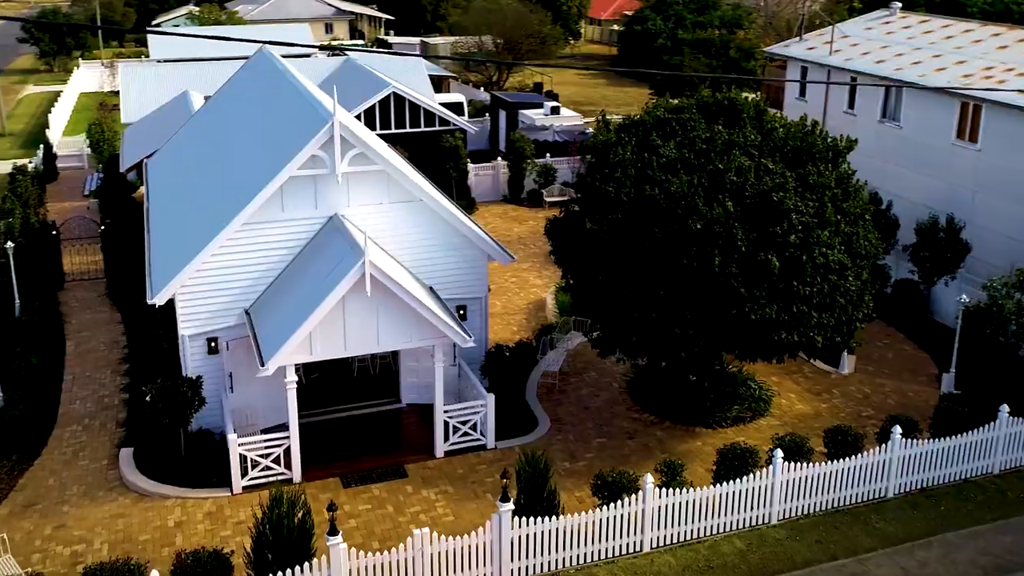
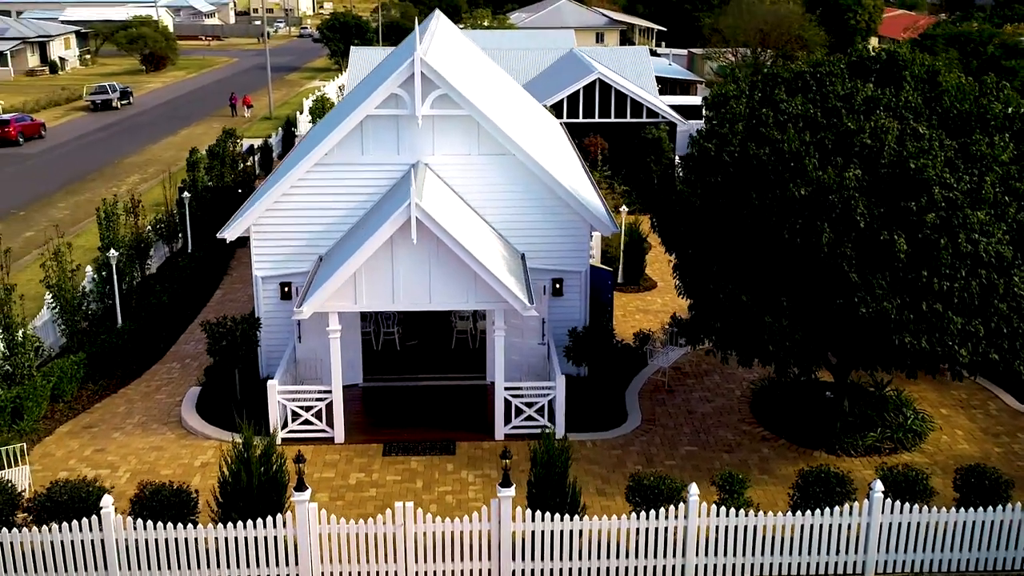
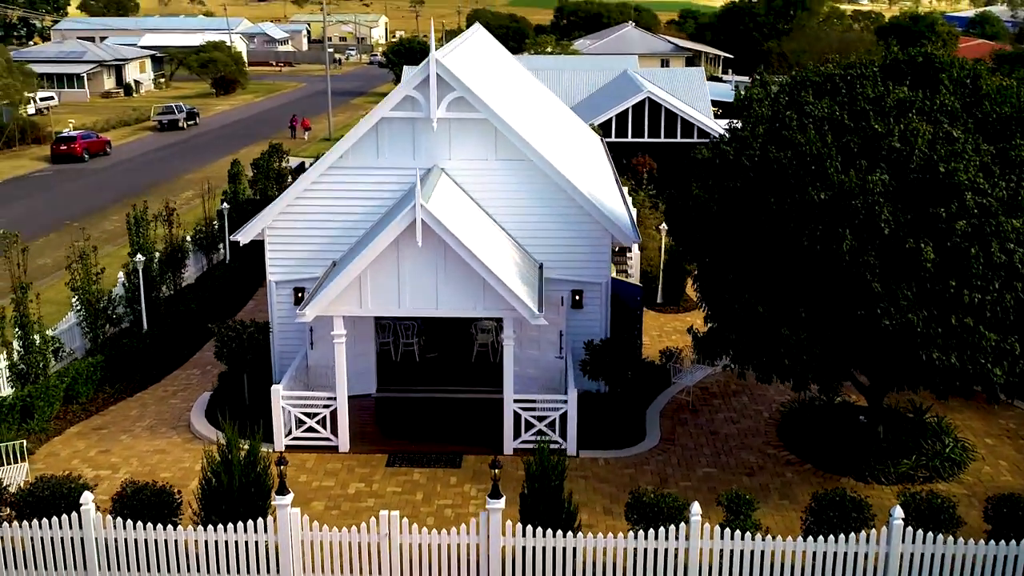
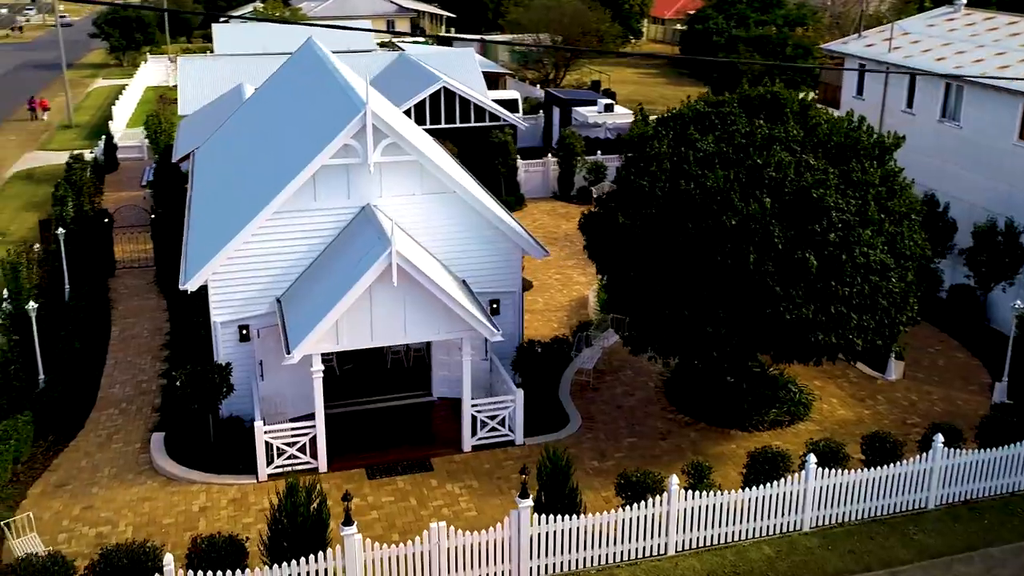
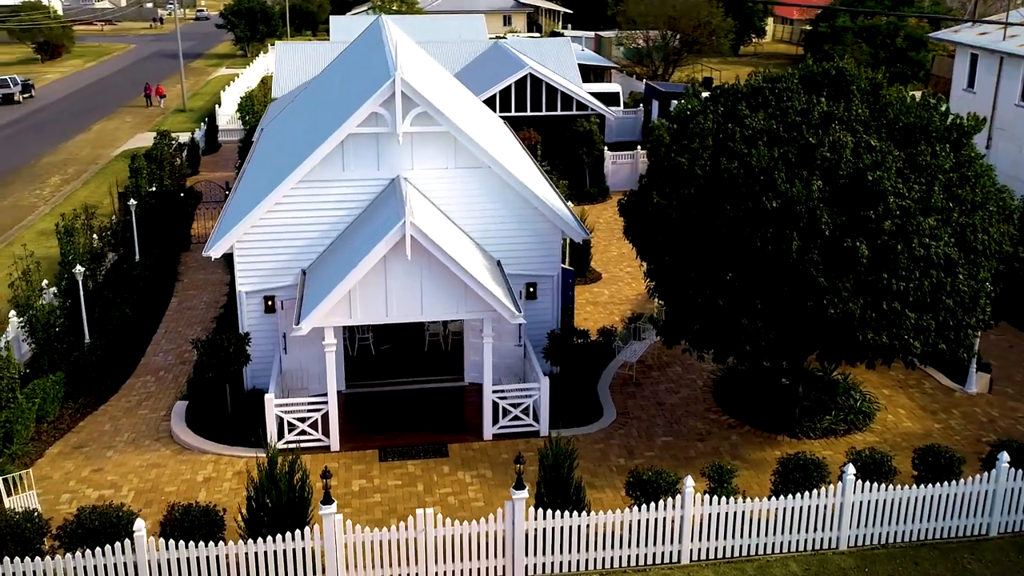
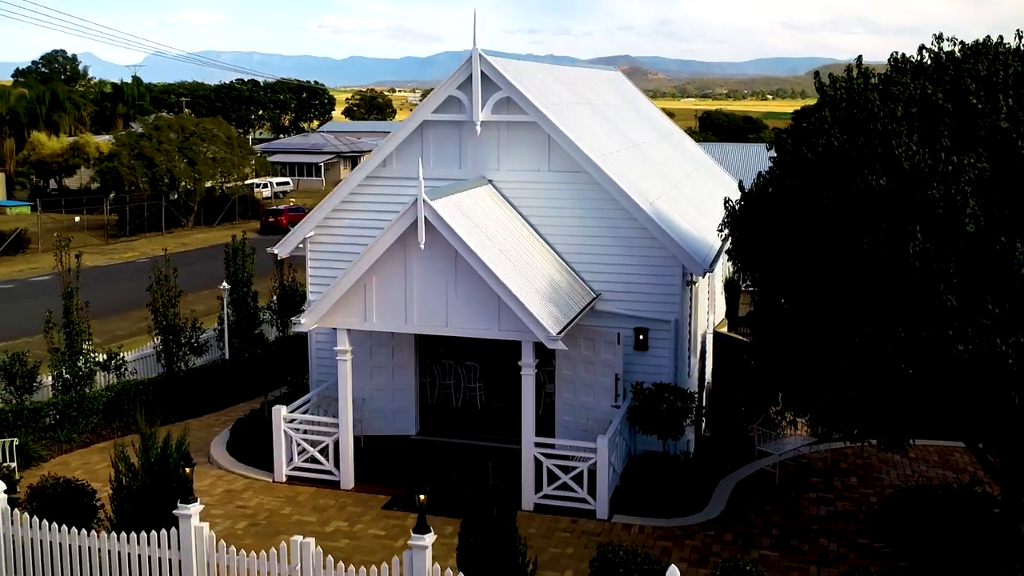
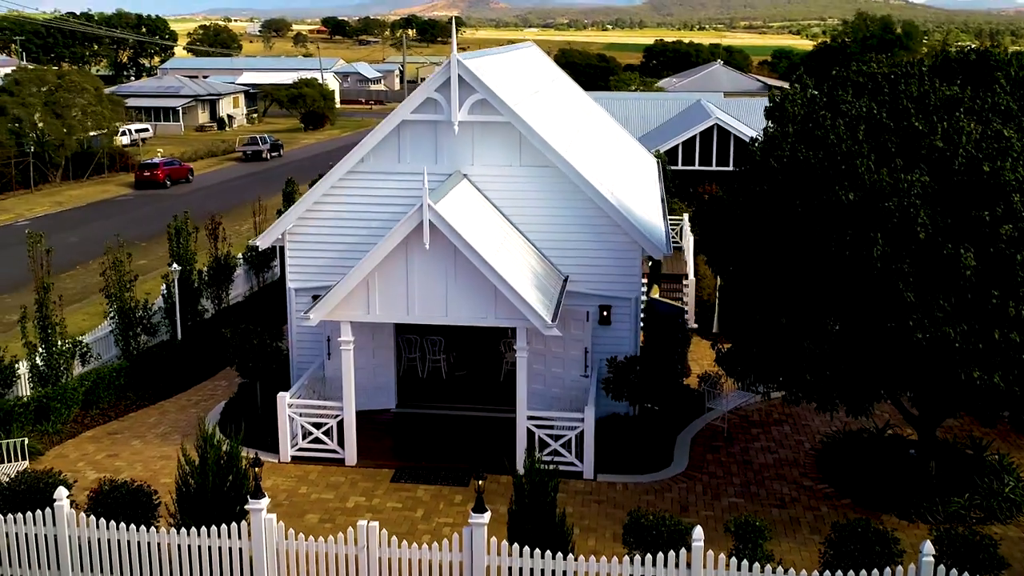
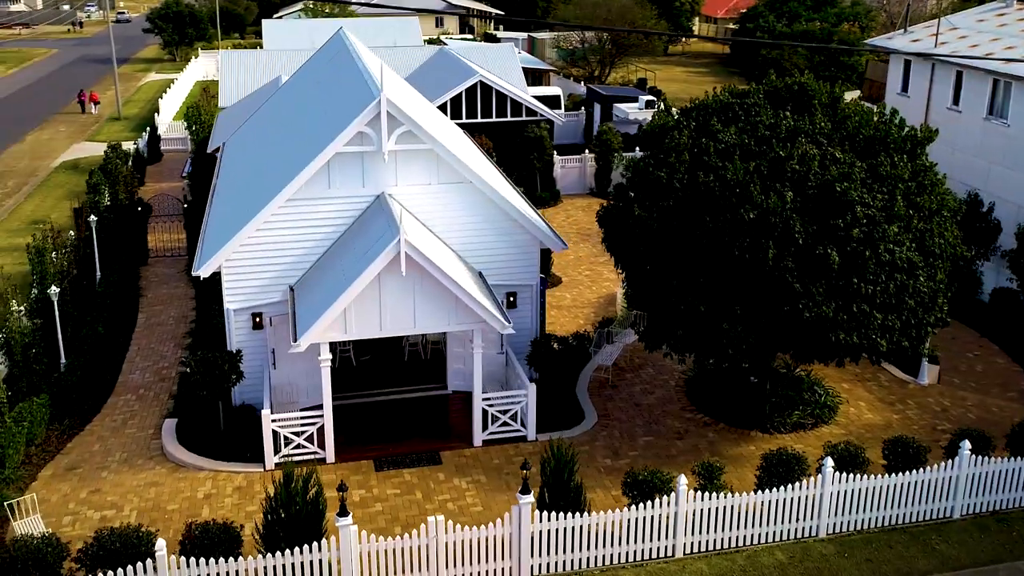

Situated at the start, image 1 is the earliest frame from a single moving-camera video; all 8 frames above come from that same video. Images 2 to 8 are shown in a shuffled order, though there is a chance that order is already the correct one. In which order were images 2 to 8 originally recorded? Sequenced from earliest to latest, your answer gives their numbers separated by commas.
4, 8, 5, 2, 3, 7, 6
